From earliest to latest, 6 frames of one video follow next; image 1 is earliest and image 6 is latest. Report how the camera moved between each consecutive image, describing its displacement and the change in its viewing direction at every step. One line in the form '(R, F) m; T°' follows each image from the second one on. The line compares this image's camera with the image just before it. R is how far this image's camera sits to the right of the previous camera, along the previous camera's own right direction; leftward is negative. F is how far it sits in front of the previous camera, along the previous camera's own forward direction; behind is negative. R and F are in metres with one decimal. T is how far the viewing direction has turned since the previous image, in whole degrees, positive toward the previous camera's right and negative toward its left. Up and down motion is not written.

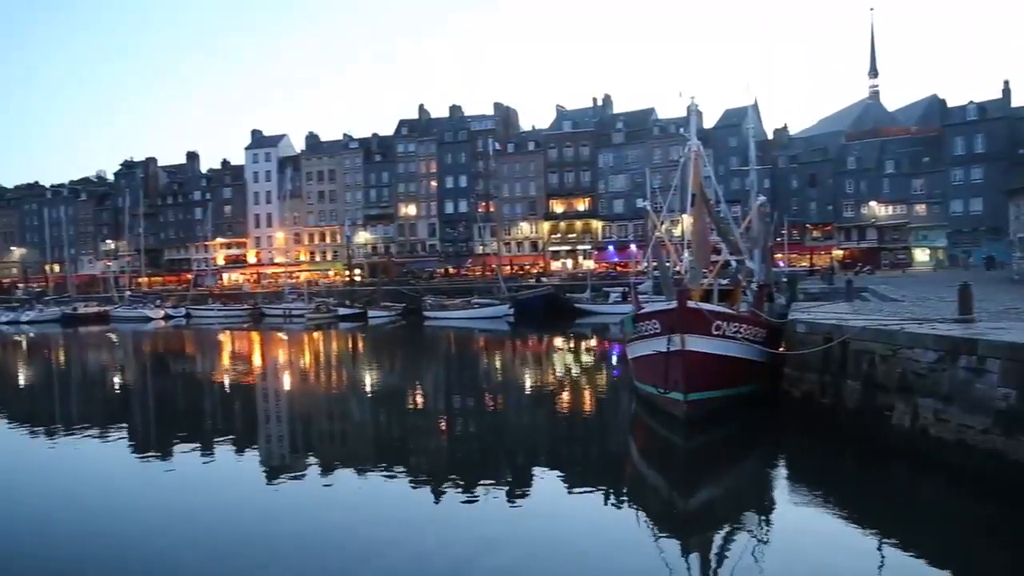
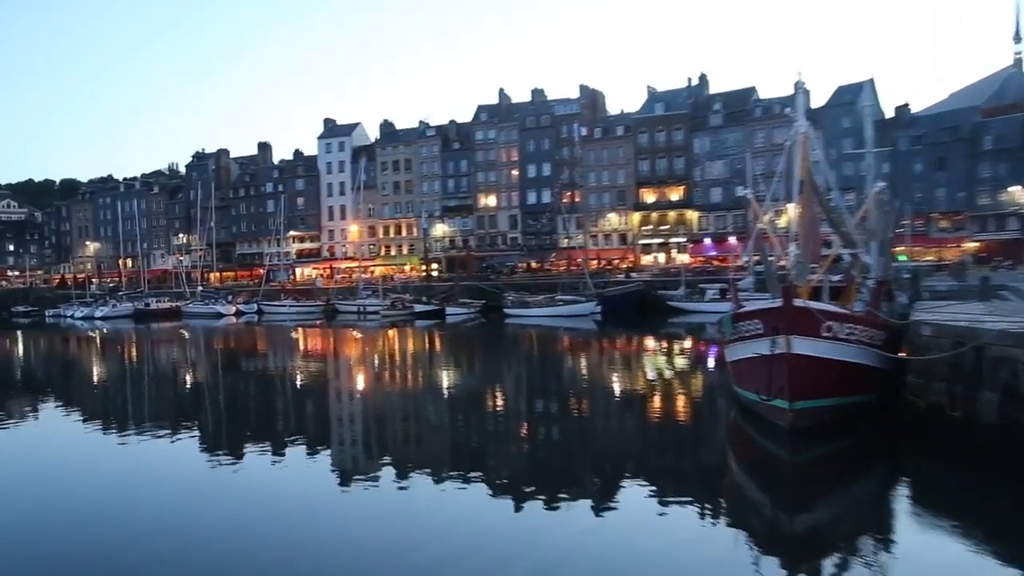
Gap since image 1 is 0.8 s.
(+0.3, +1.9) m; -7°
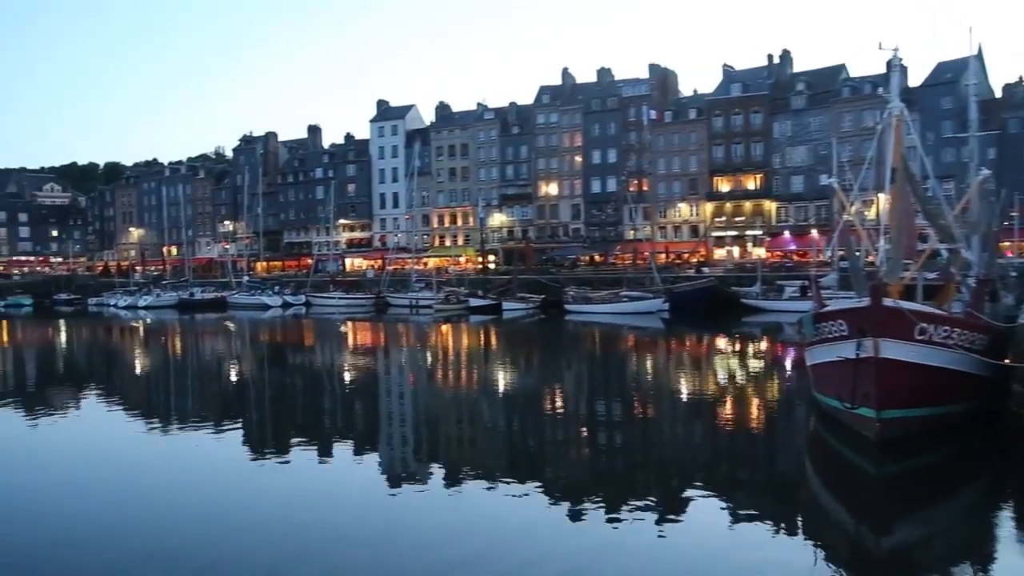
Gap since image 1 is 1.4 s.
(-0.1, +1.7) m; -4°
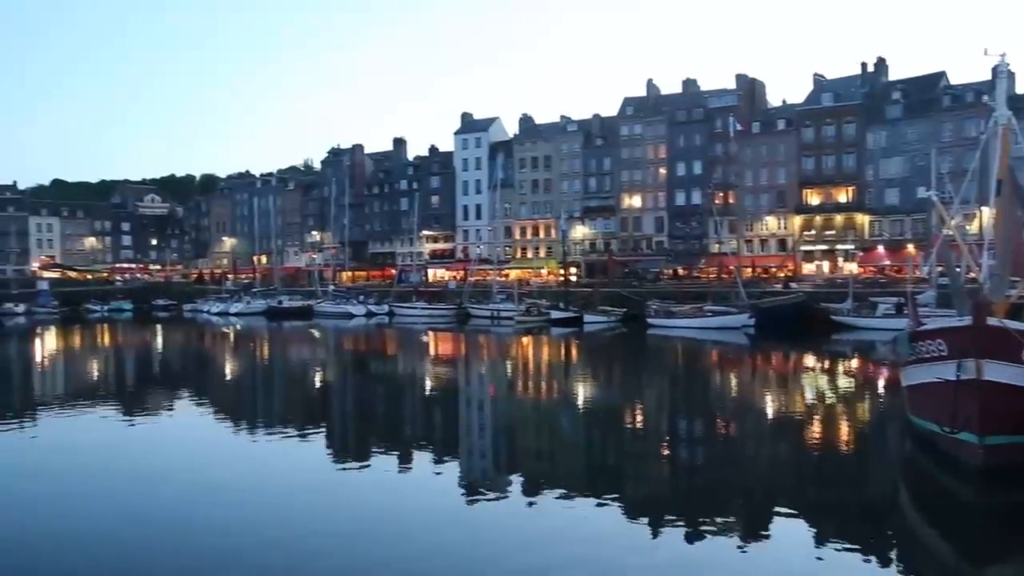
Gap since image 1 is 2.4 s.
(-0.1, +0.1) m; -5°
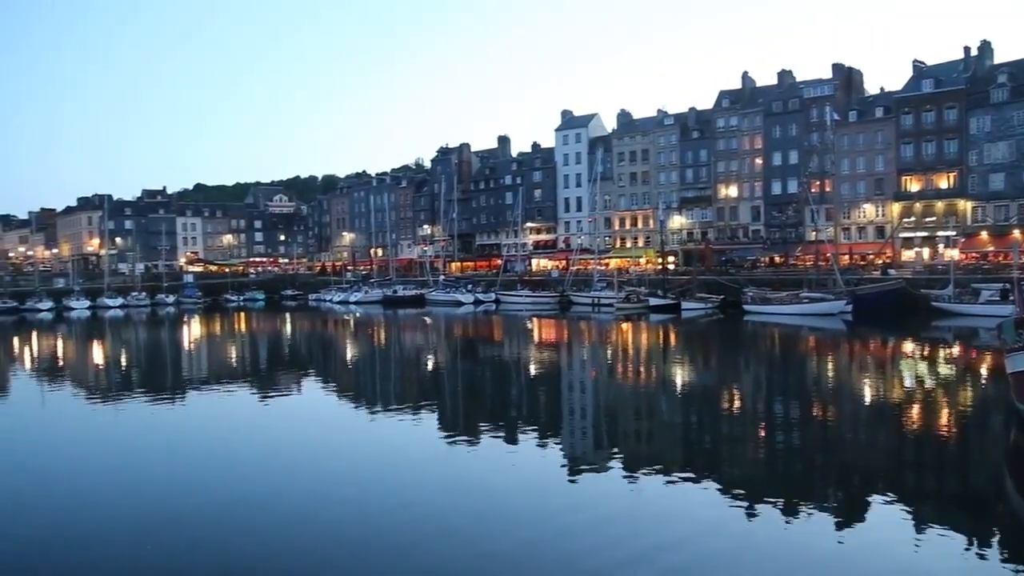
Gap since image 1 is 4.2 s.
(-0.3, -1.3) m; -6°
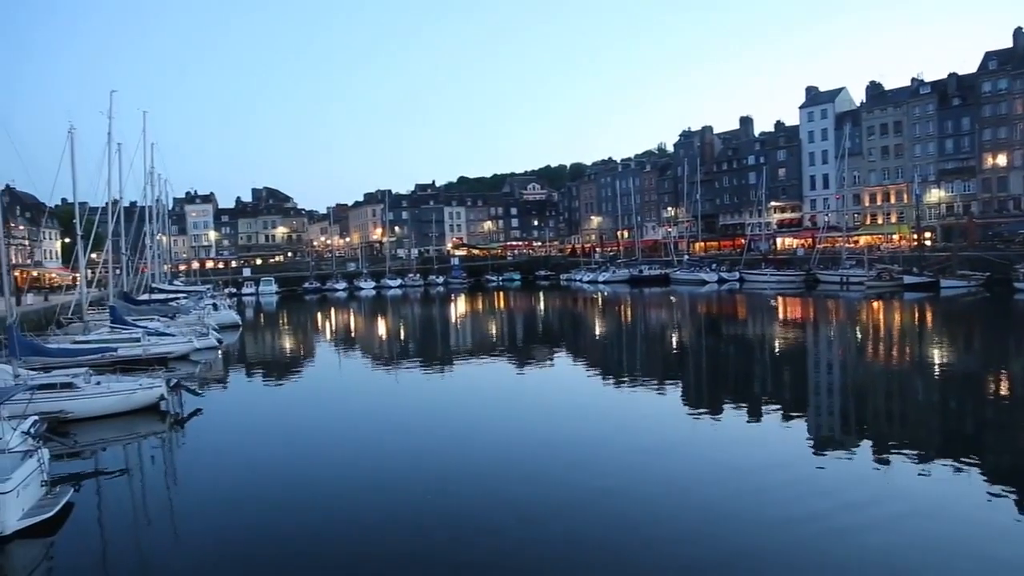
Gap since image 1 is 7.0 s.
(-0.3, -1.4) m; -16°
